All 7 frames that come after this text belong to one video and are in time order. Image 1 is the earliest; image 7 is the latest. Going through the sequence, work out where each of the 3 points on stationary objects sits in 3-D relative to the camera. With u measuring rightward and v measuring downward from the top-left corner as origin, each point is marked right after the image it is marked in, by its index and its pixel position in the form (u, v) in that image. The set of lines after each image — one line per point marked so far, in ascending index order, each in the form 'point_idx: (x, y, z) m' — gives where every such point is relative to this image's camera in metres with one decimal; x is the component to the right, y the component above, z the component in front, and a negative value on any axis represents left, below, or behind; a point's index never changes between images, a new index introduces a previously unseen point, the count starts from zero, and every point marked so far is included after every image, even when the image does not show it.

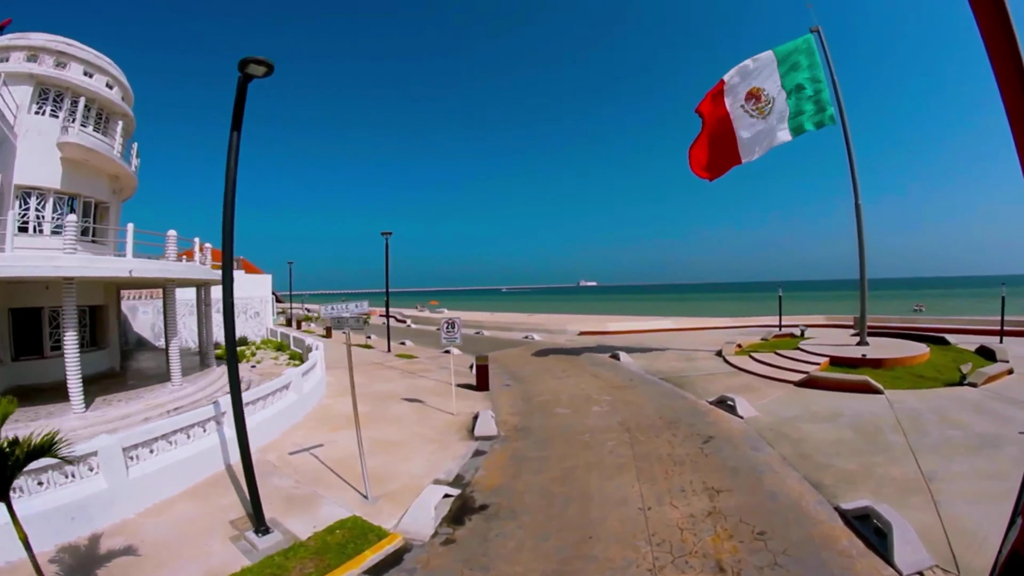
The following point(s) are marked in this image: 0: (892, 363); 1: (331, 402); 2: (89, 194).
0: (+13.0, -2.6, +16.4) m
1: (-4.4, -2.9, +11.7) m
2: (-12.2, +2.6, +13.9) m
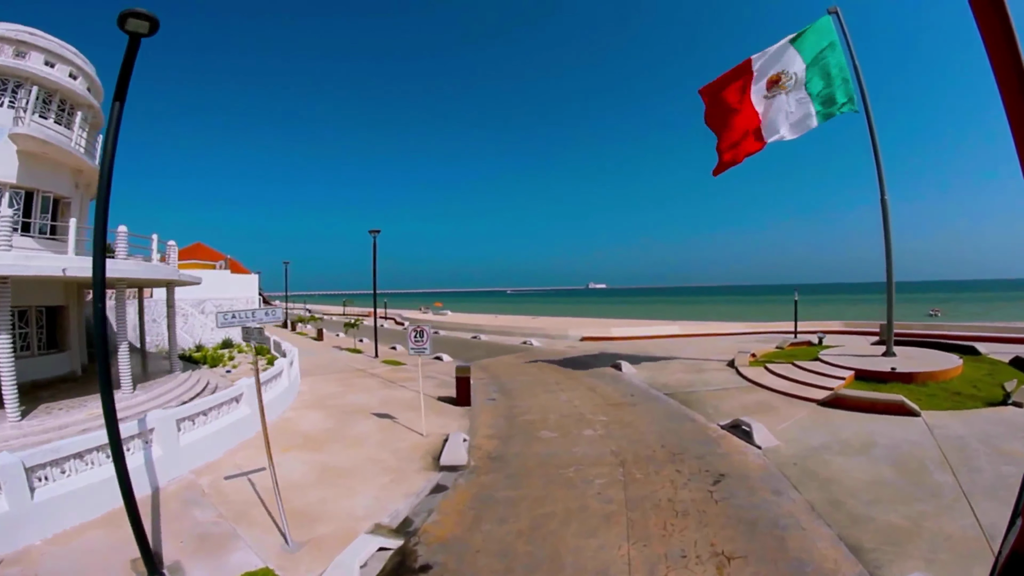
0: (+12.8, -2.8, +14.9) m
1: (-4.7, -2.9, +10.6) m
2: (-12.4, +2.7, +12.9) m
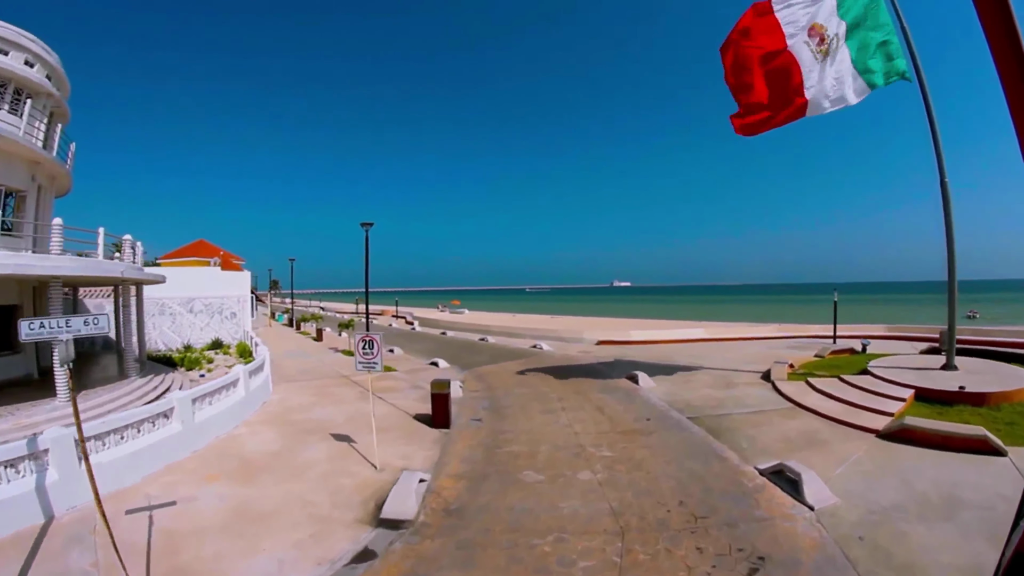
0: (+12.7, -2.9, +12.4) m
1: (-5.0, -2.9, +9.1) m
2: (-12.4, +2.8, +11.8) m
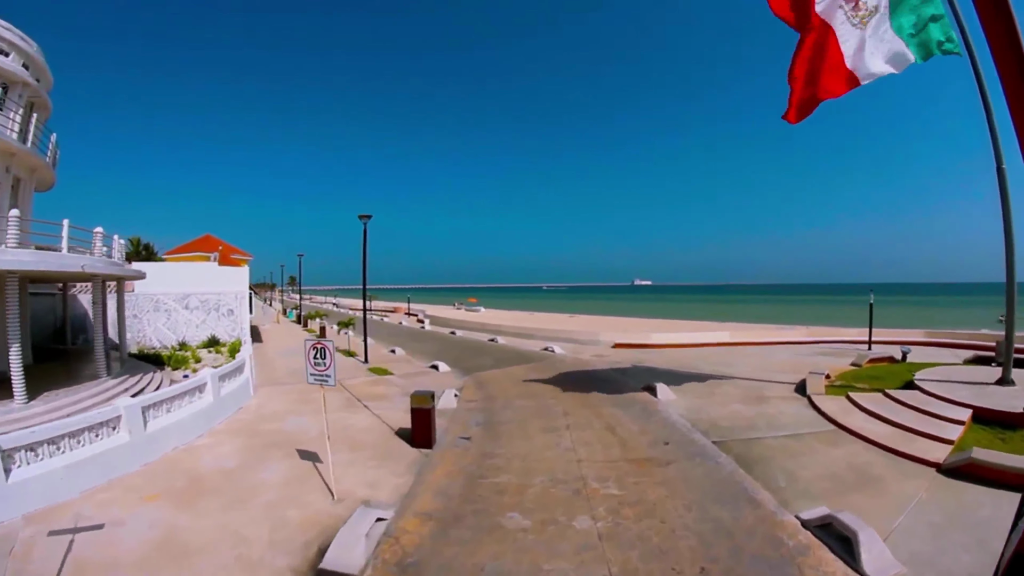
0: (+12.8, -3.1, +10.7) m
1: (-5.1, -2.8, +8.1) m
2: (-12.3, +3.0, +11.1) m
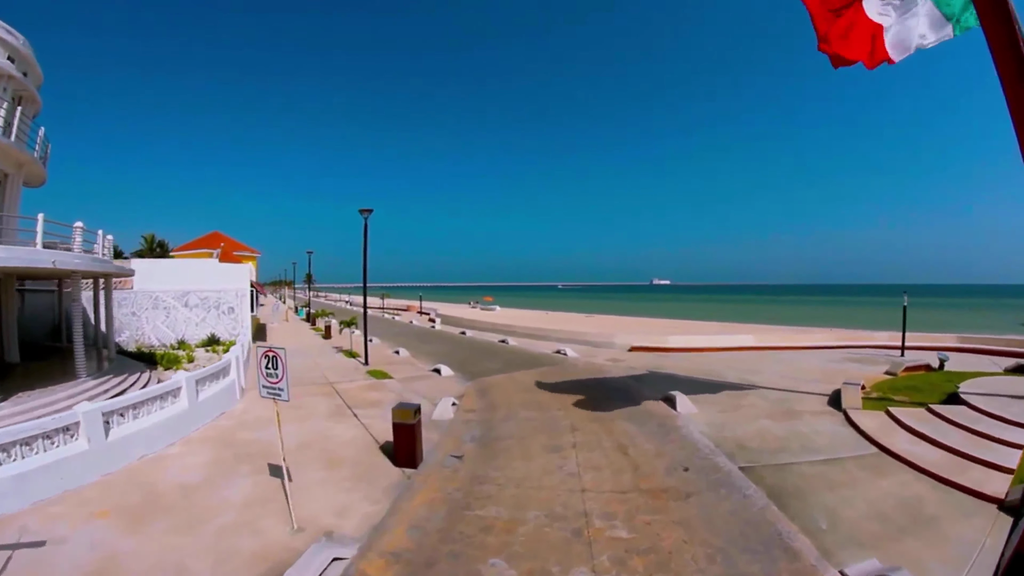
0: (+12.8, -3.2, +9.3) m
1: (-5.1, -2.8, +7.4) m
2: (-12.2, +3.1, +10.6) m
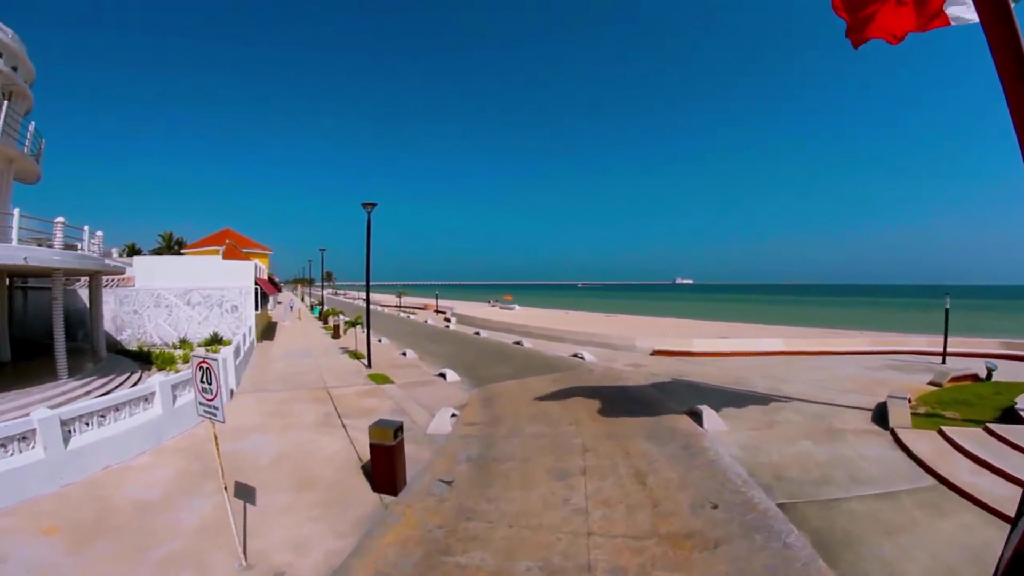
0: (+12.8, -3.4, +7.7) m
1: (-5.1, -2.8, +6.6) m
2: (-12.0, +3.2, +10.2) m
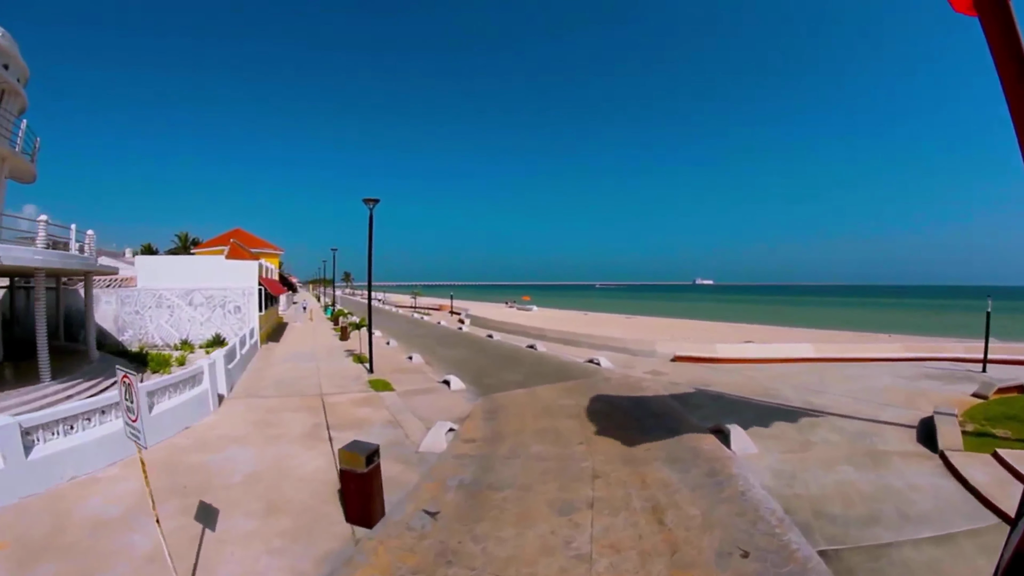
0: (+12.8, -3.5, +6.3) m
1: (-5.2, -2.8, +6.0) m
2: (-11.9, +3.3, +9.9) m
